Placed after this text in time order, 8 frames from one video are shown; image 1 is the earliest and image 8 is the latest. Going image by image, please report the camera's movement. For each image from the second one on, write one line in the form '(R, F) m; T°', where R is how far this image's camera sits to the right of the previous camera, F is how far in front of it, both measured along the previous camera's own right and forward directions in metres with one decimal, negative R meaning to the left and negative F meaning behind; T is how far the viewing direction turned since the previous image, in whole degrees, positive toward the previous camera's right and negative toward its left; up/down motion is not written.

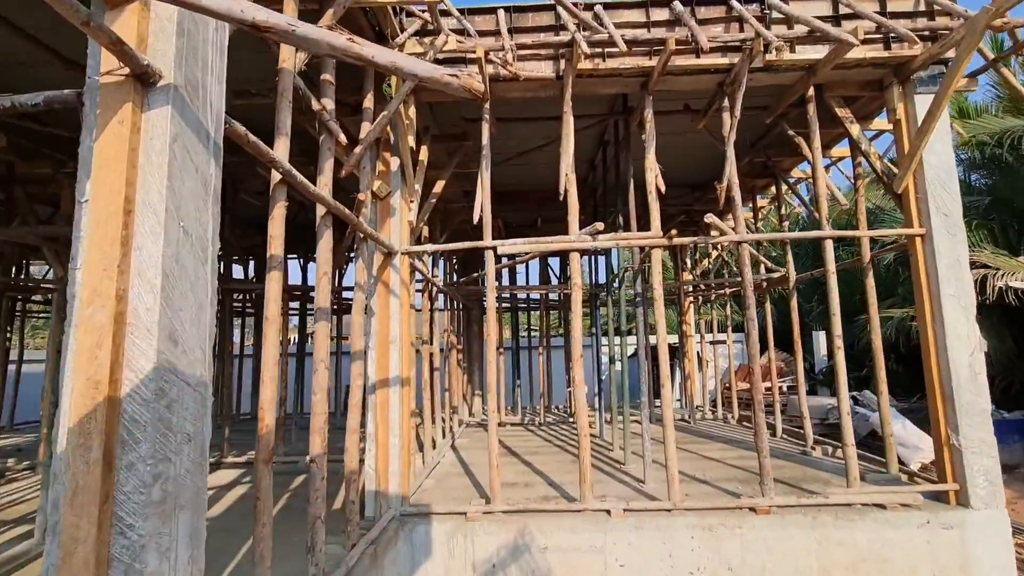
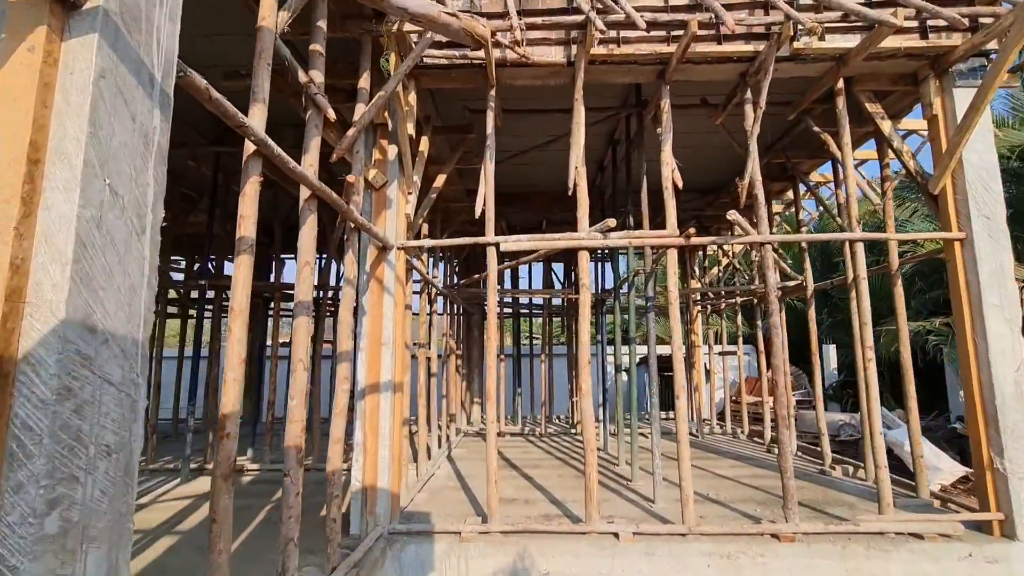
(0.0, +0.4) m; 0°
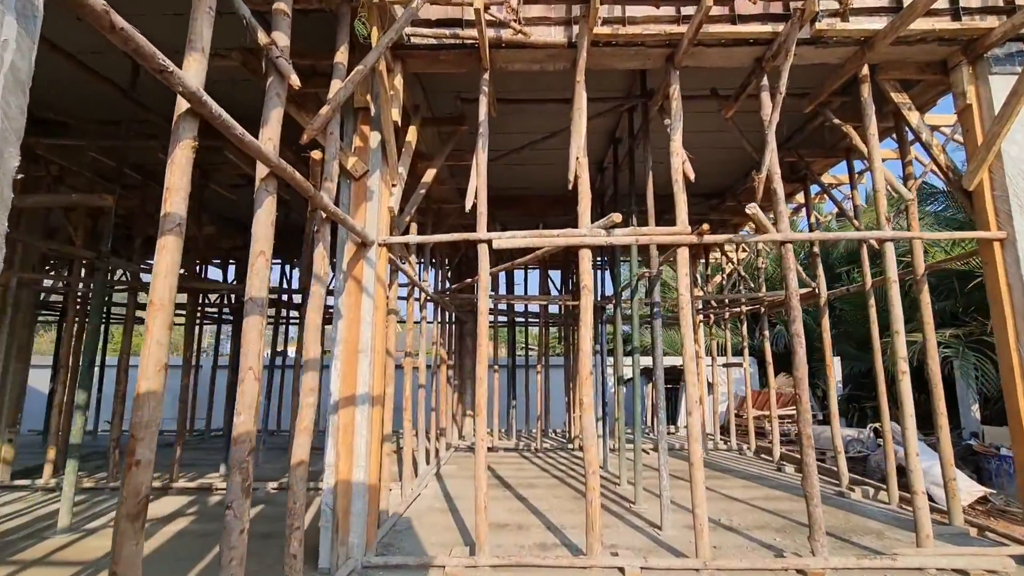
(0.0, +0.5) m; 0°
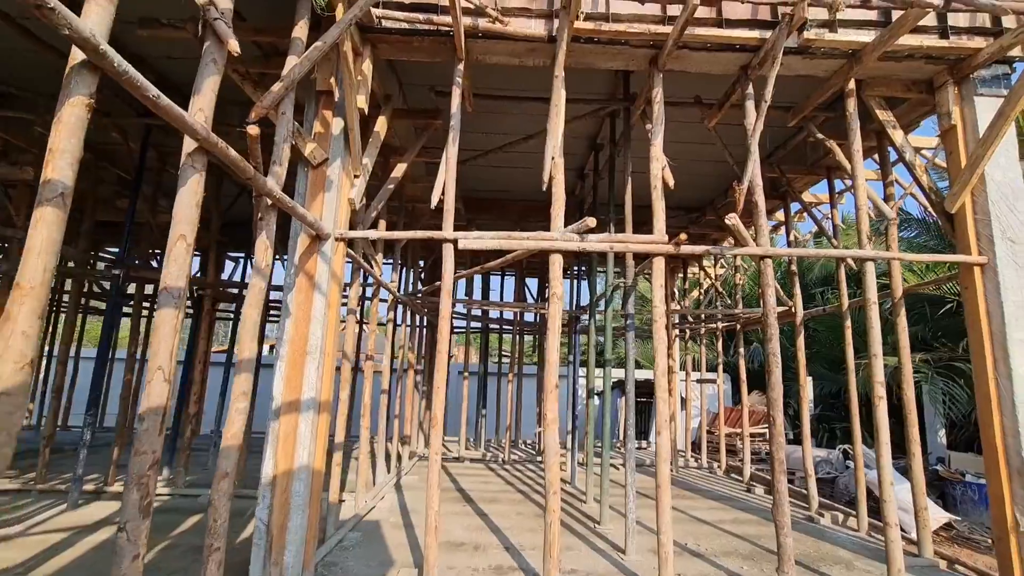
(+0.1, +0.3) m; +2°
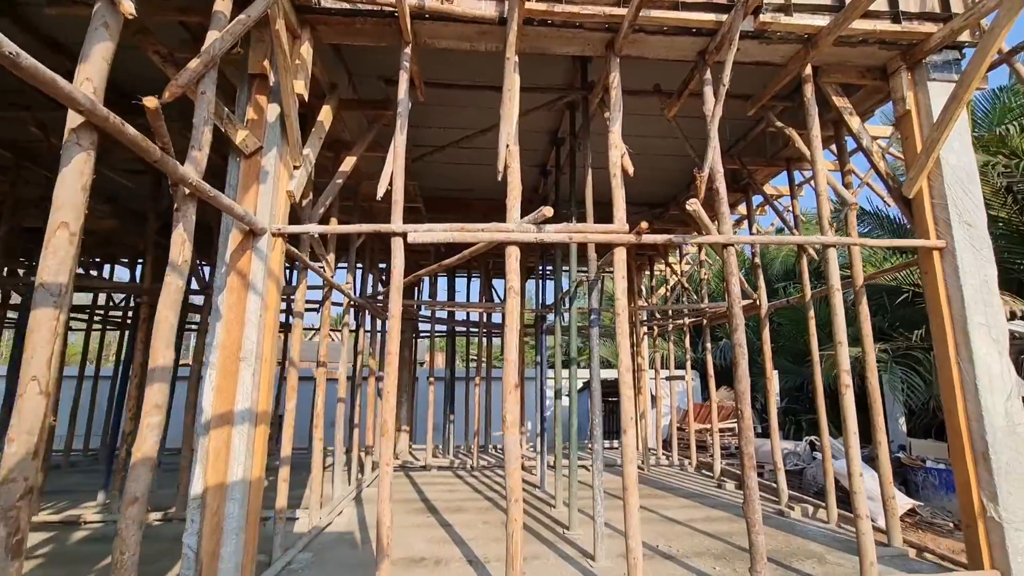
(+0.1, +0.3) m; +3°
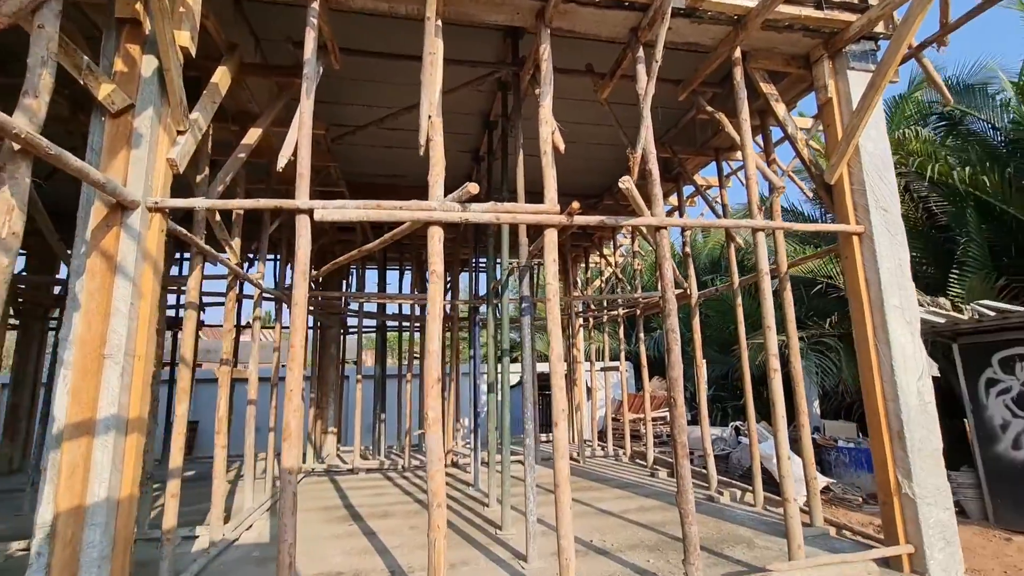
(+0.1, +0.3) m; +7°
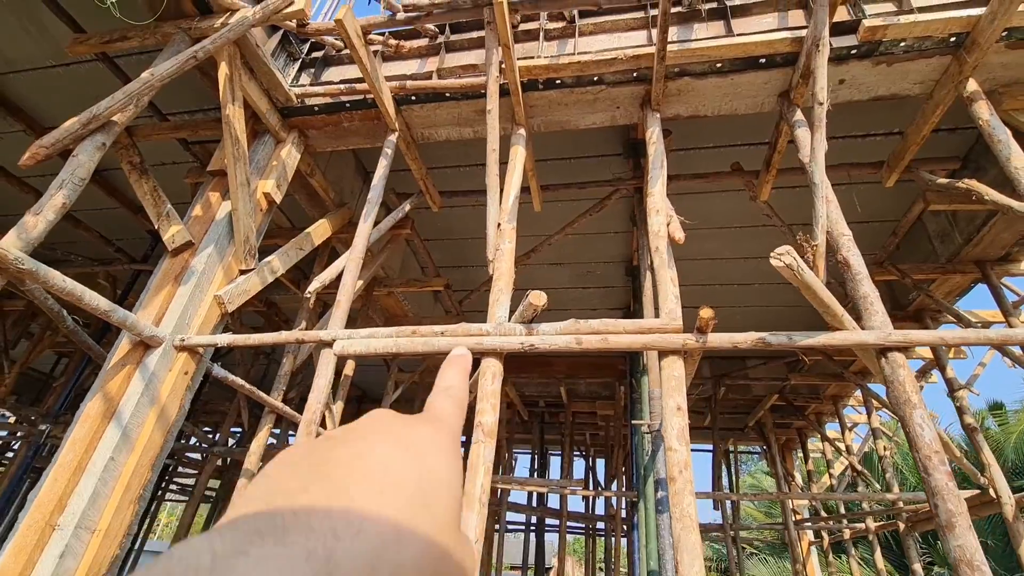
(+0.5, +1.5) m; -23°
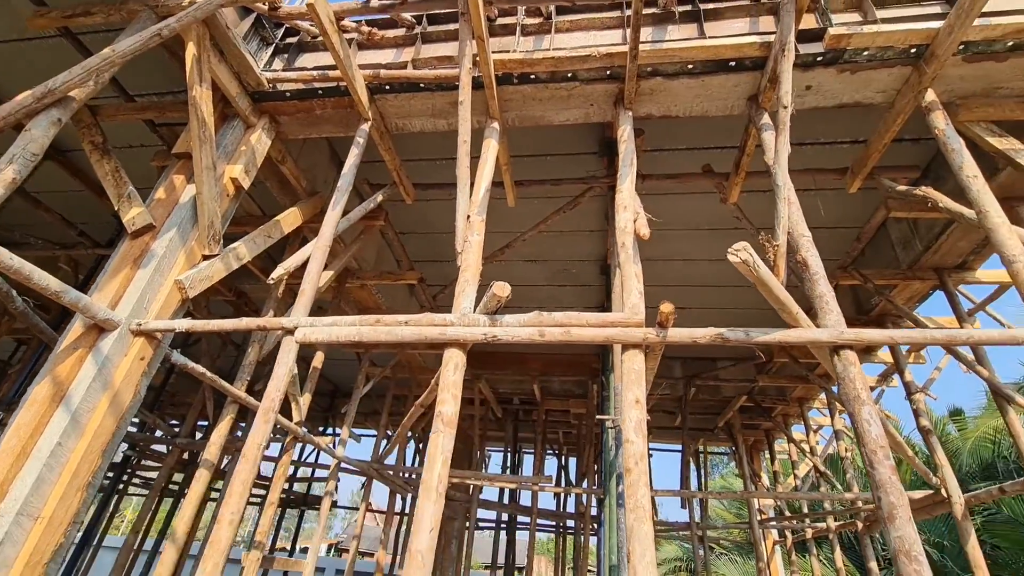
(+0.1, 0.0) m; +2°
